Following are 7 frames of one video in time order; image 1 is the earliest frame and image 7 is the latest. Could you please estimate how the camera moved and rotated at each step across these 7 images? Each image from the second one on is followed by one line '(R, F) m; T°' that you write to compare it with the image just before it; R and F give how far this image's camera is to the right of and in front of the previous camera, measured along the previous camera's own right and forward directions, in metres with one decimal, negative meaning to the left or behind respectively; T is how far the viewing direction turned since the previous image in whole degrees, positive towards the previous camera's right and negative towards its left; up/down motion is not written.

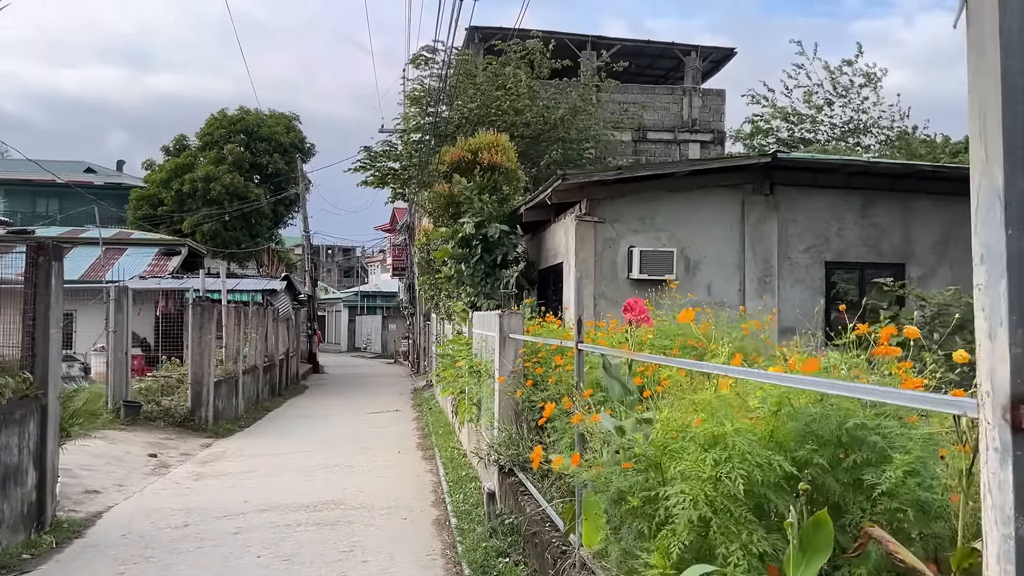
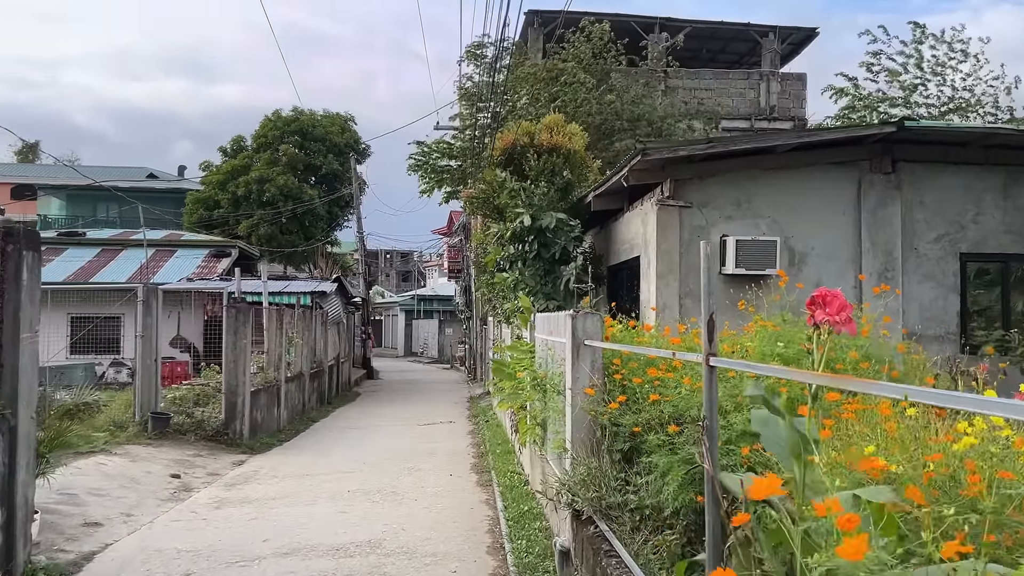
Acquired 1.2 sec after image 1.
(-0.1, +1.3) m; -4°
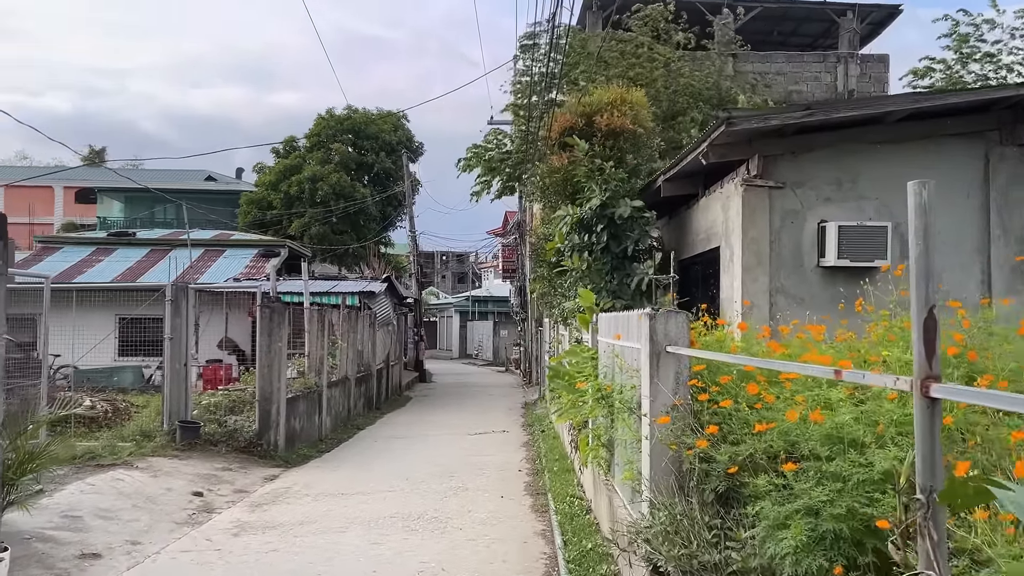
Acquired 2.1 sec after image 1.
(0.0, +1.0) m; -4°
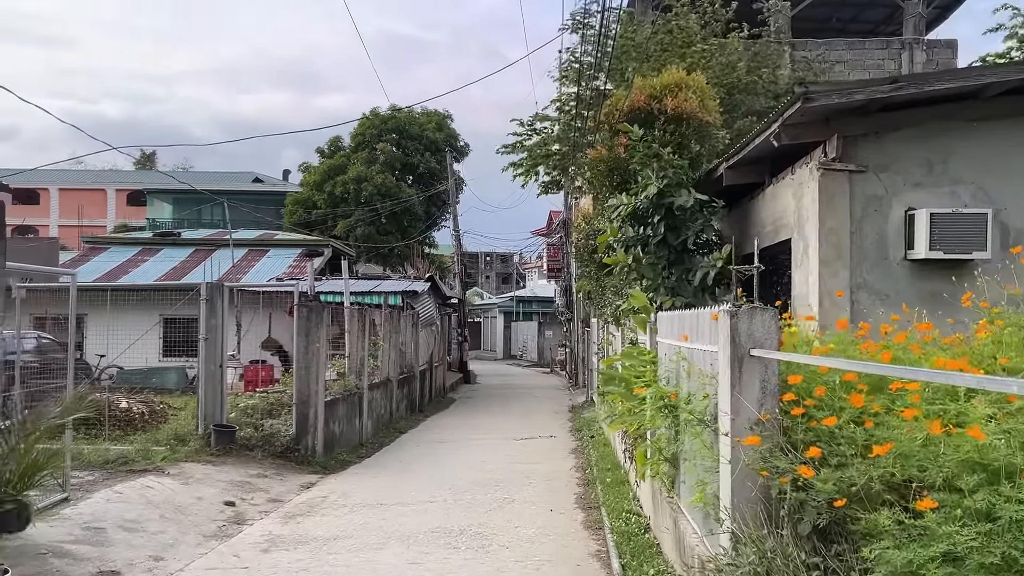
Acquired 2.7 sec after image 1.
(0.0, +0.5) m; -3°
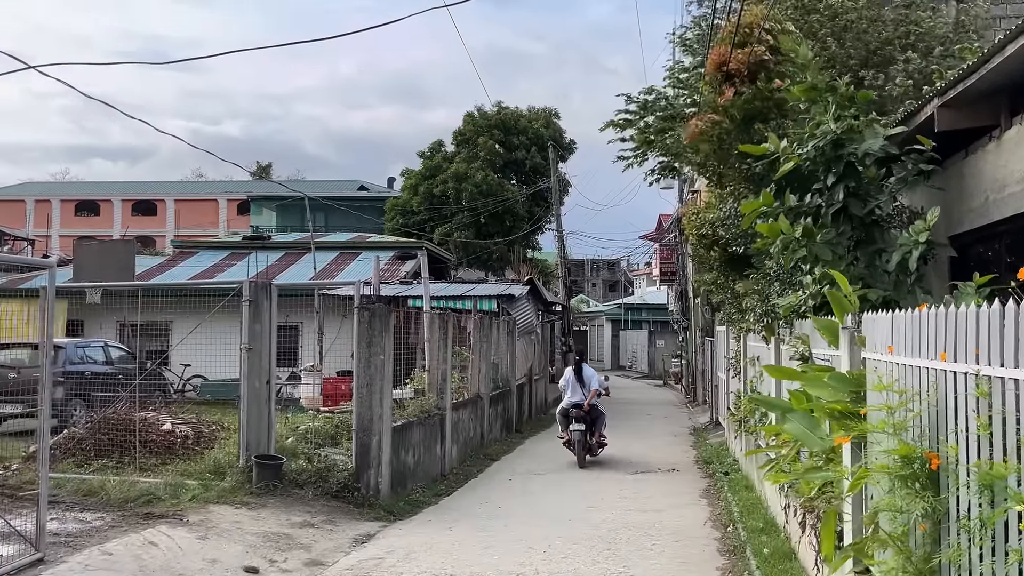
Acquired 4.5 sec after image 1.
(-0.1, +2.0) m; -7°
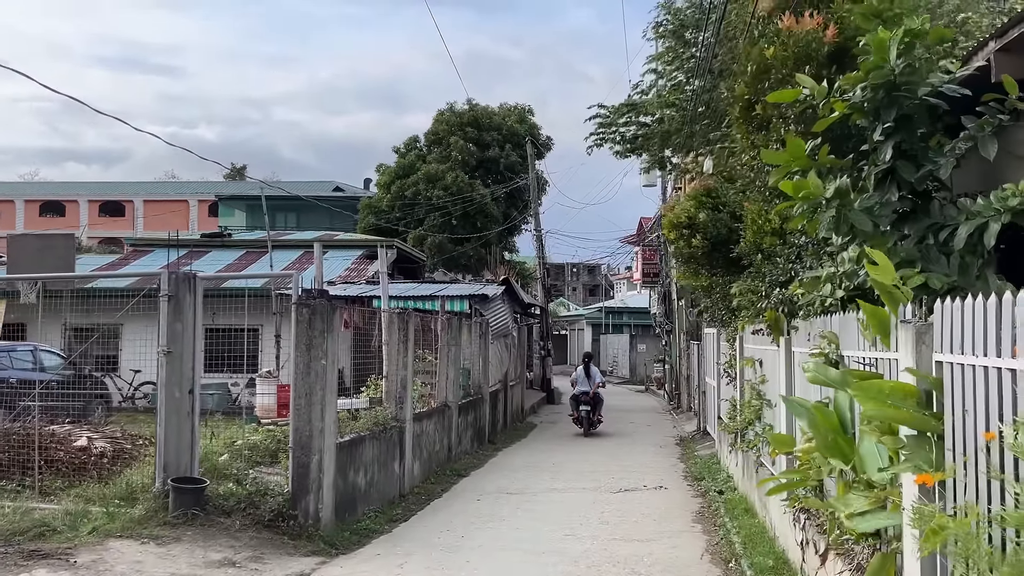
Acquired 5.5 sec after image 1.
(+0.1, +1.1) m; +1°
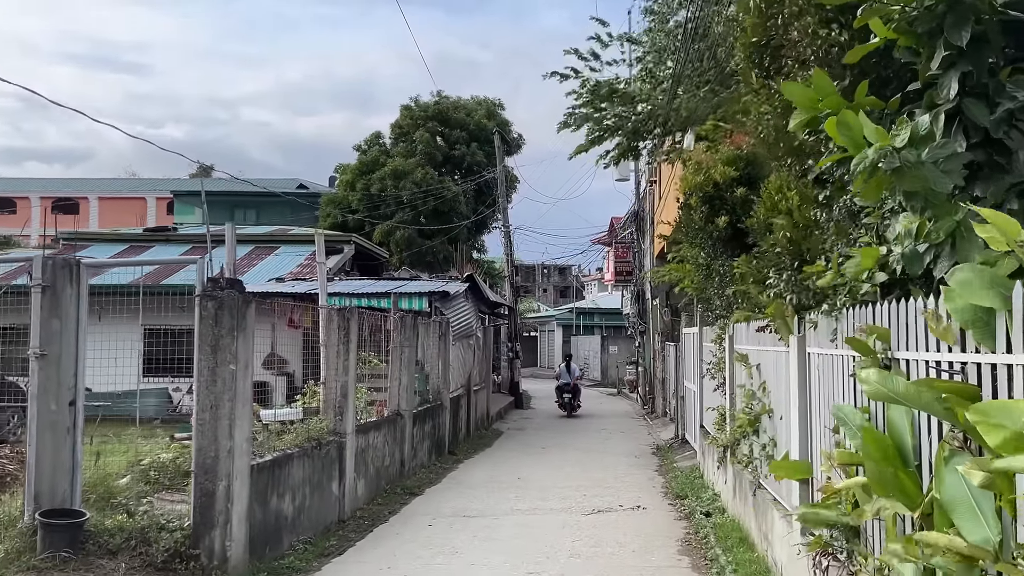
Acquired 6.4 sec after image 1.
(+0.1, +1.1) m; +2°
